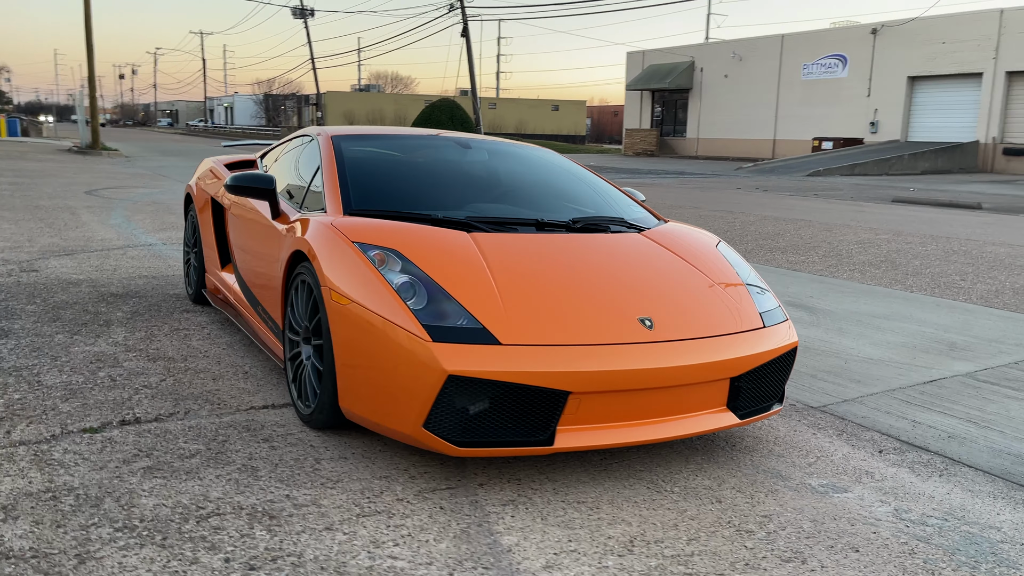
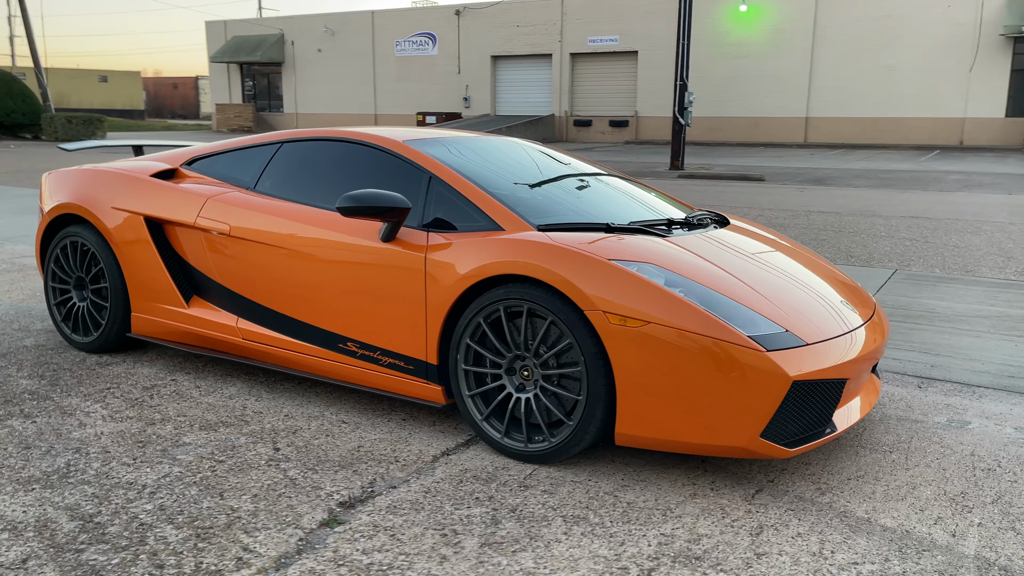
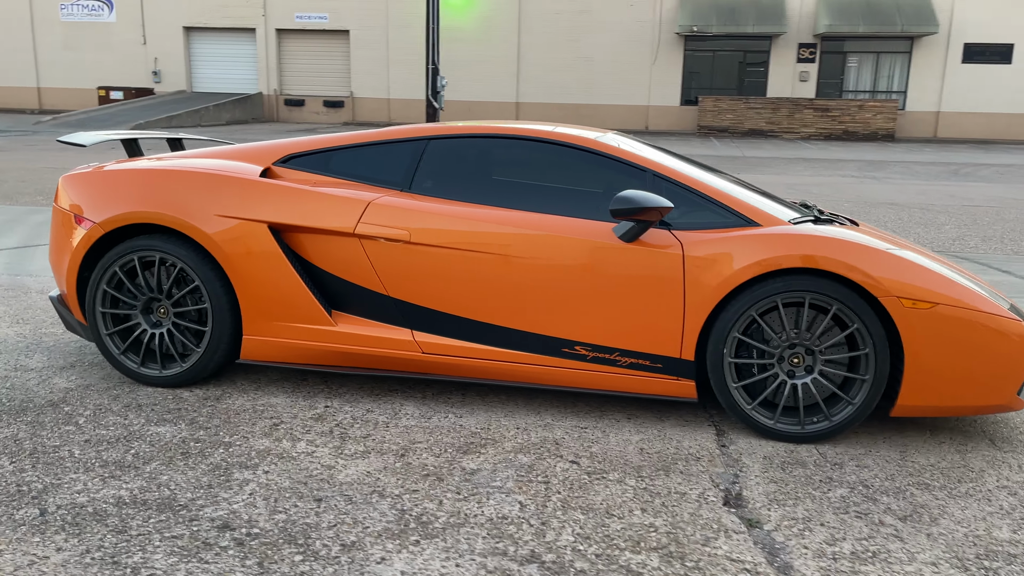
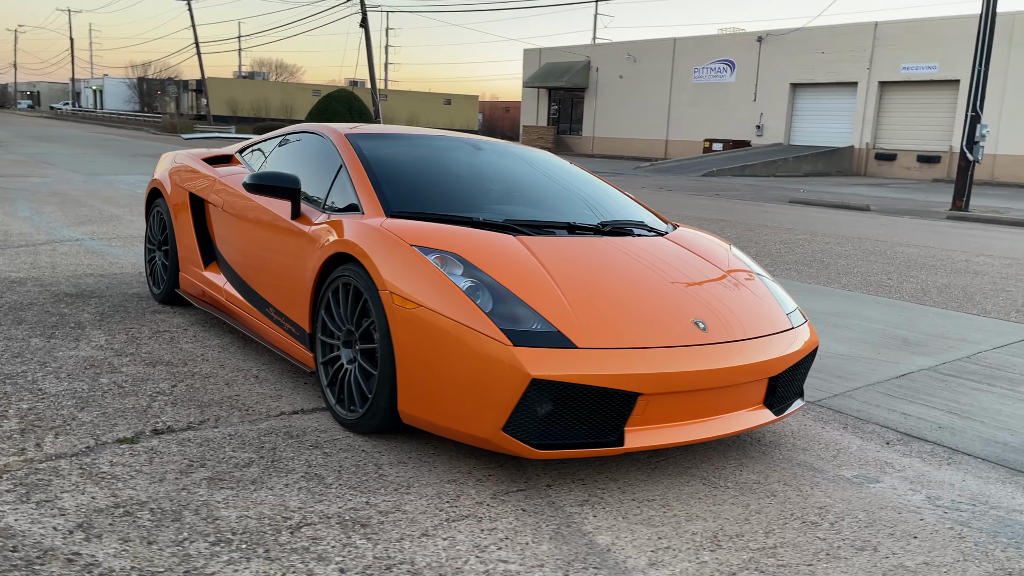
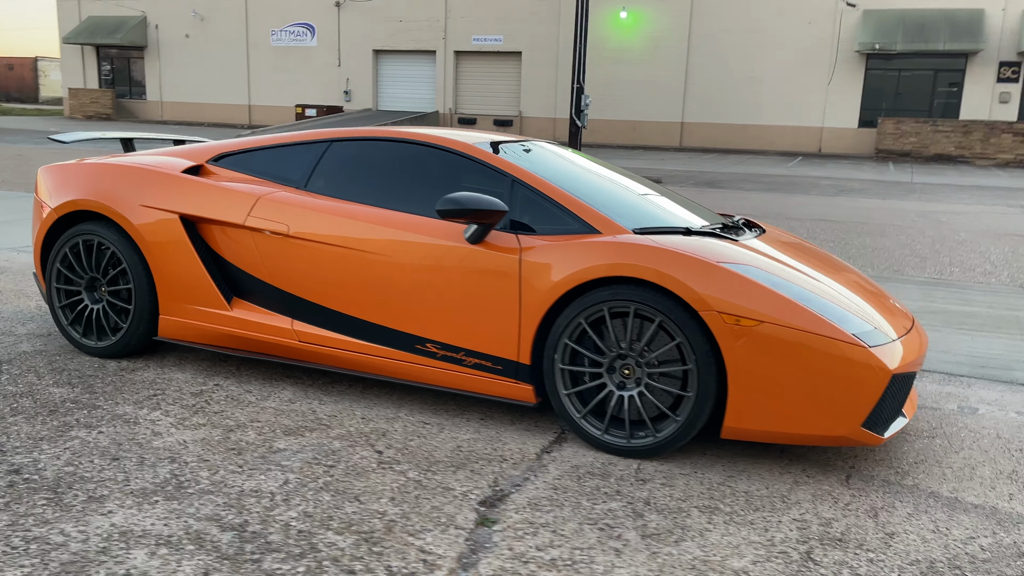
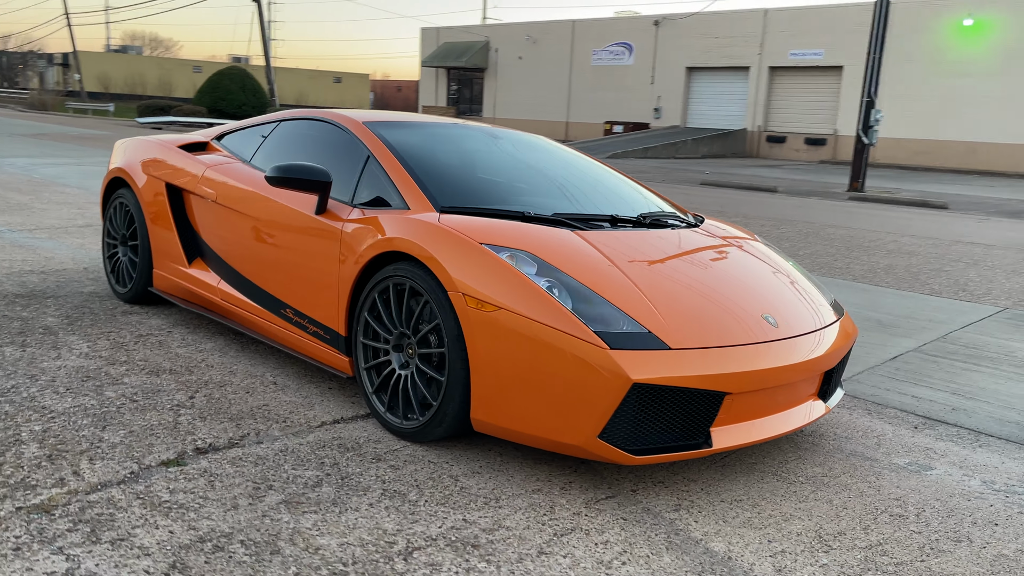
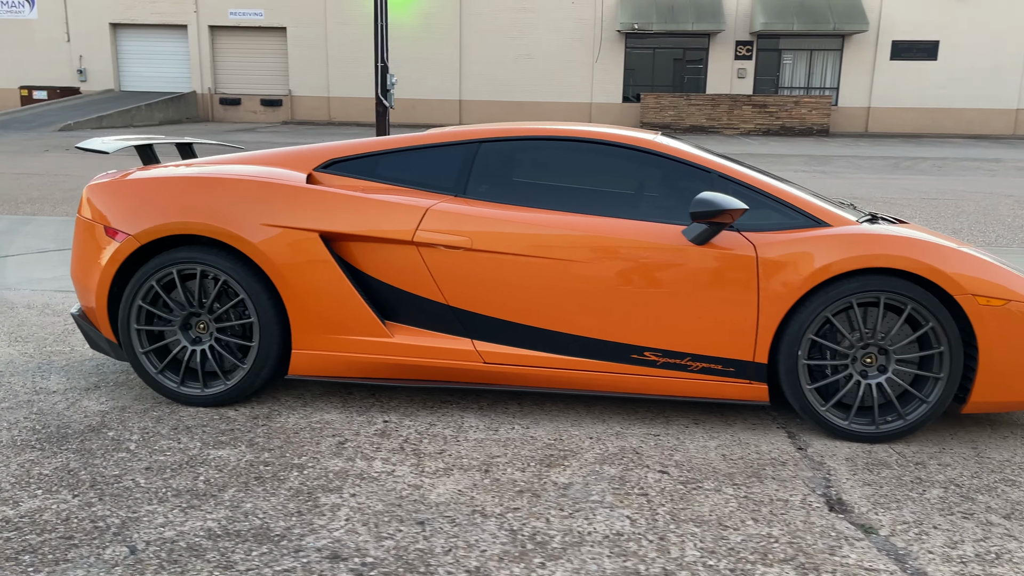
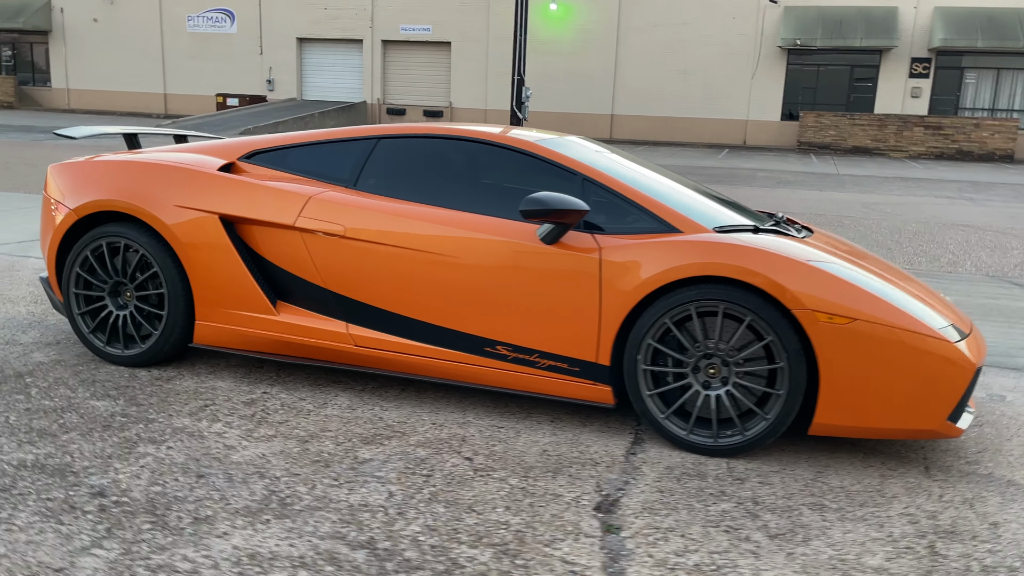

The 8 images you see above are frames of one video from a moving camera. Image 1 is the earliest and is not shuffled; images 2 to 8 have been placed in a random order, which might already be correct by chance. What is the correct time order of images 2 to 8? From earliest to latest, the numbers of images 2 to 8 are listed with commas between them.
4, 6, 2, 5, 8, 3, 7
